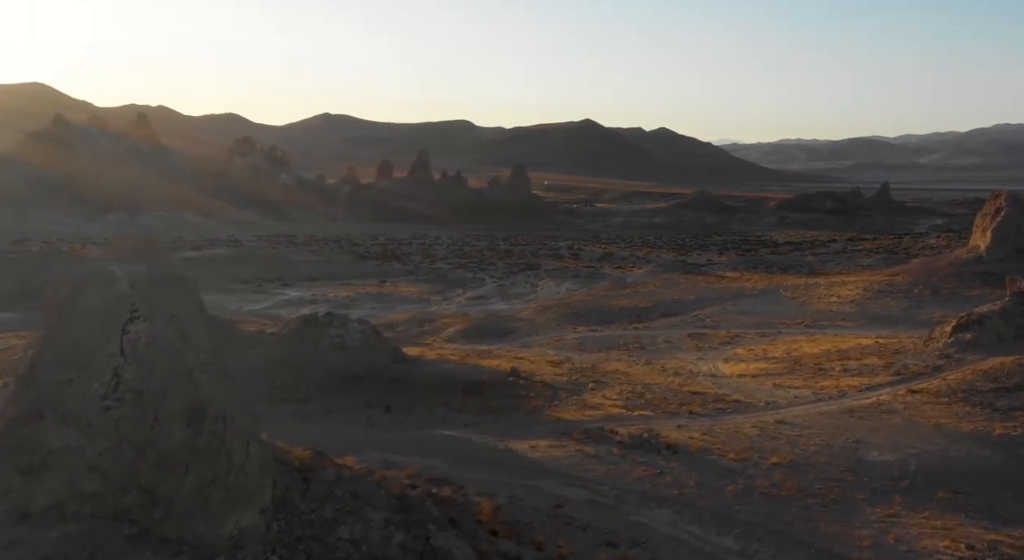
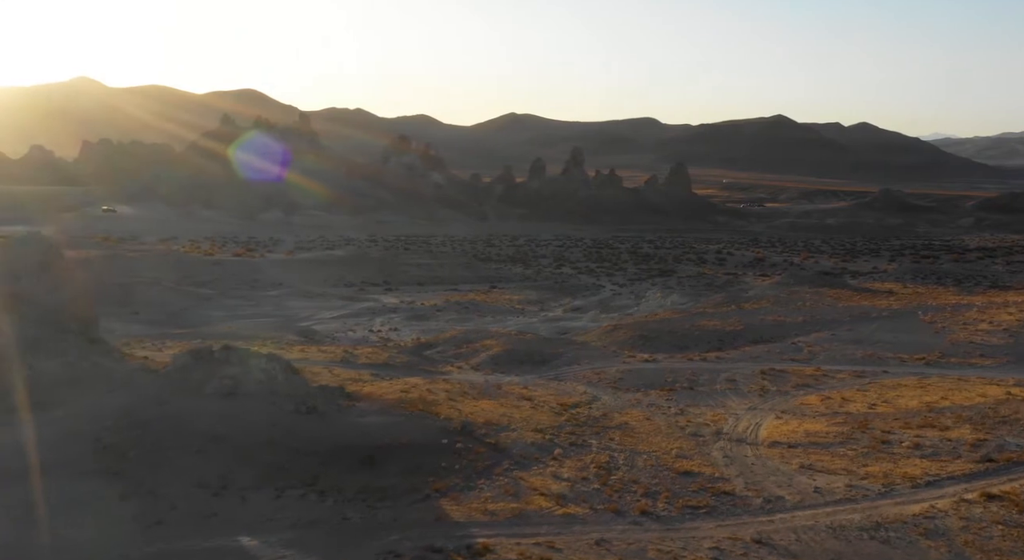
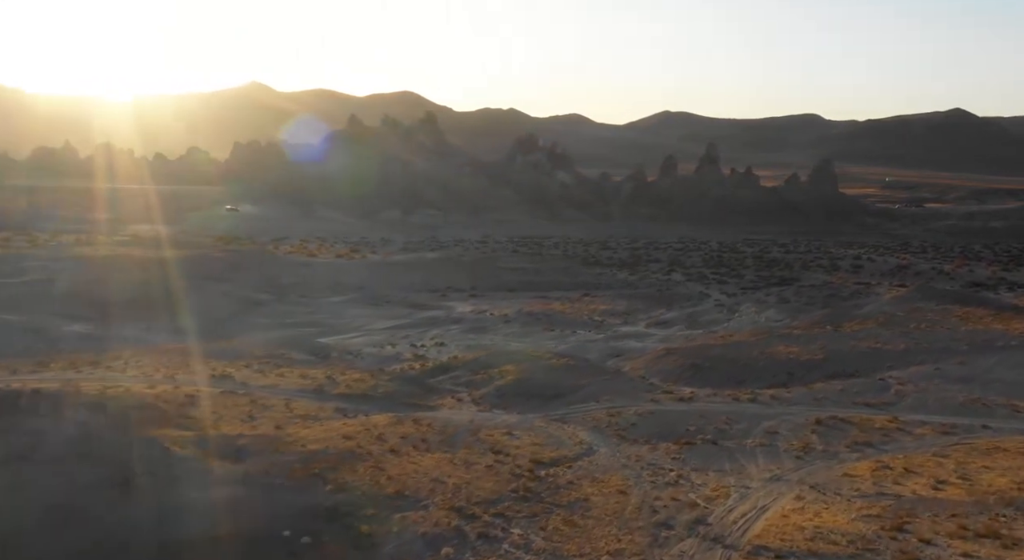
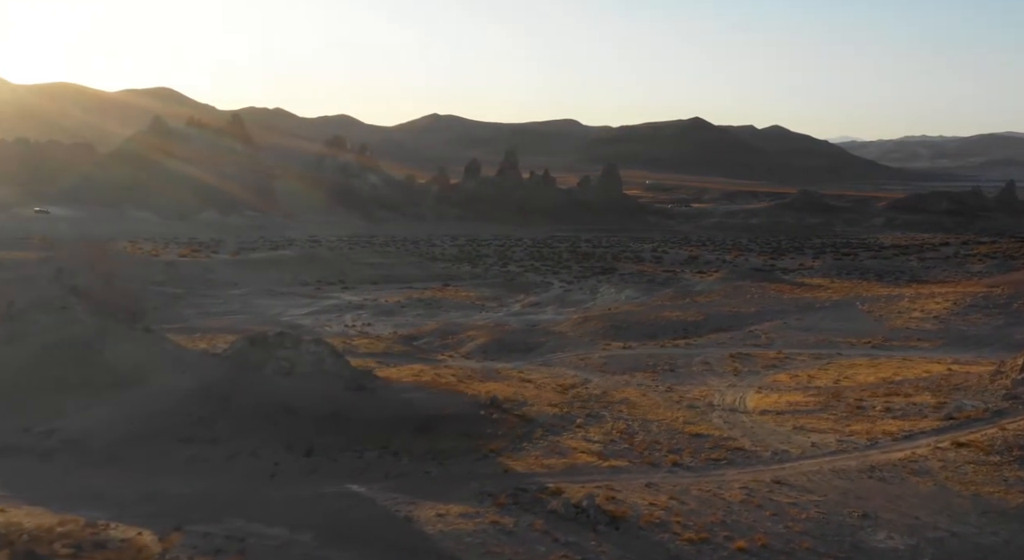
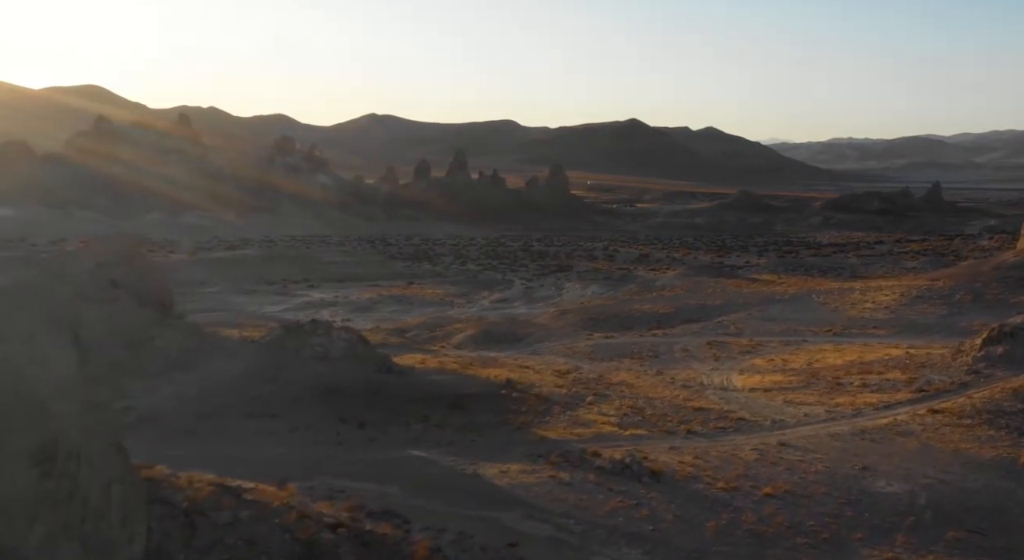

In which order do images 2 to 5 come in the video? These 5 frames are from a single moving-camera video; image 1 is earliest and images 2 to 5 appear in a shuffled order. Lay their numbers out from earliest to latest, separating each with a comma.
5, 4, 2, 3
